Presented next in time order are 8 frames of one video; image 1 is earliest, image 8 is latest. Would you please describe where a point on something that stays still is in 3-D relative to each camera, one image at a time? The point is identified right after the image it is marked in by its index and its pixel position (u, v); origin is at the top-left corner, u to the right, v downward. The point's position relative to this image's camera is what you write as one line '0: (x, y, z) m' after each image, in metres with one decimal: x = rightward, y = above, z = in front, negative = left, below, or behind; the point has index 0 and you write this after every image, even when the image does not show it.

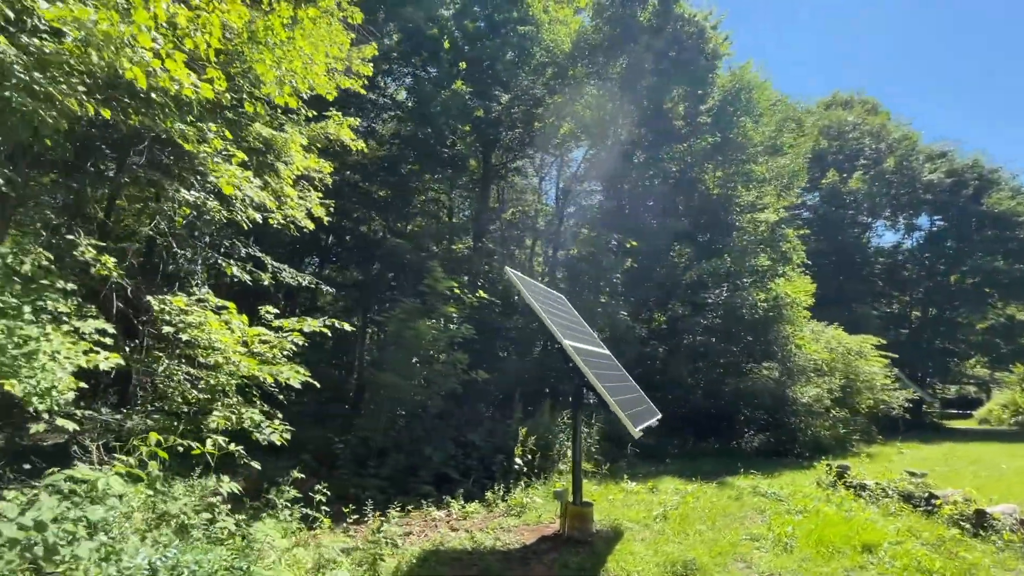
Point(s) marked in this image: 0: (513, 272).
0: (0.0, +0.2, +6.2) m
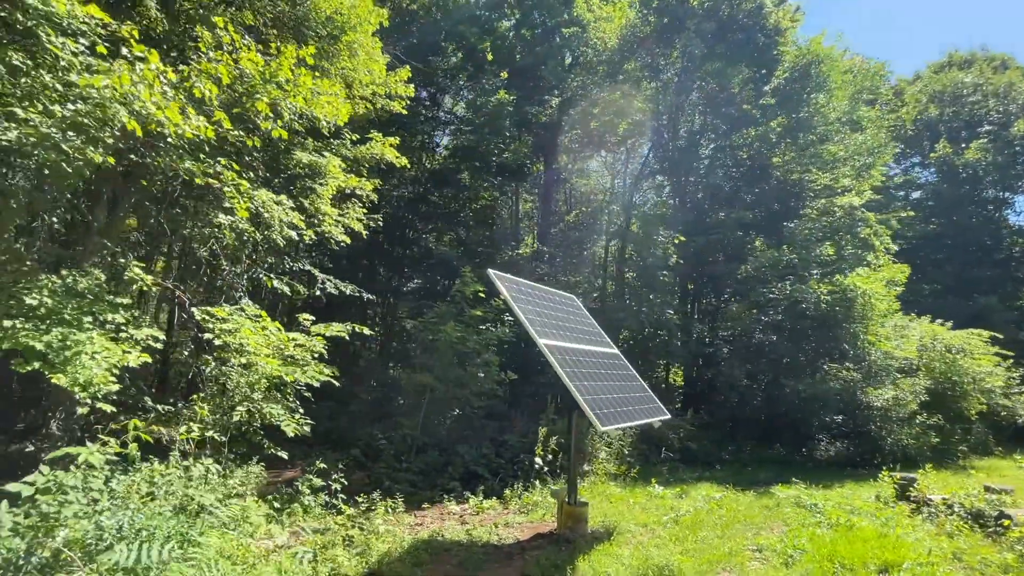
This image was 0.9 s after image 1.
0: (-0.3, +0.2, +6.4) m
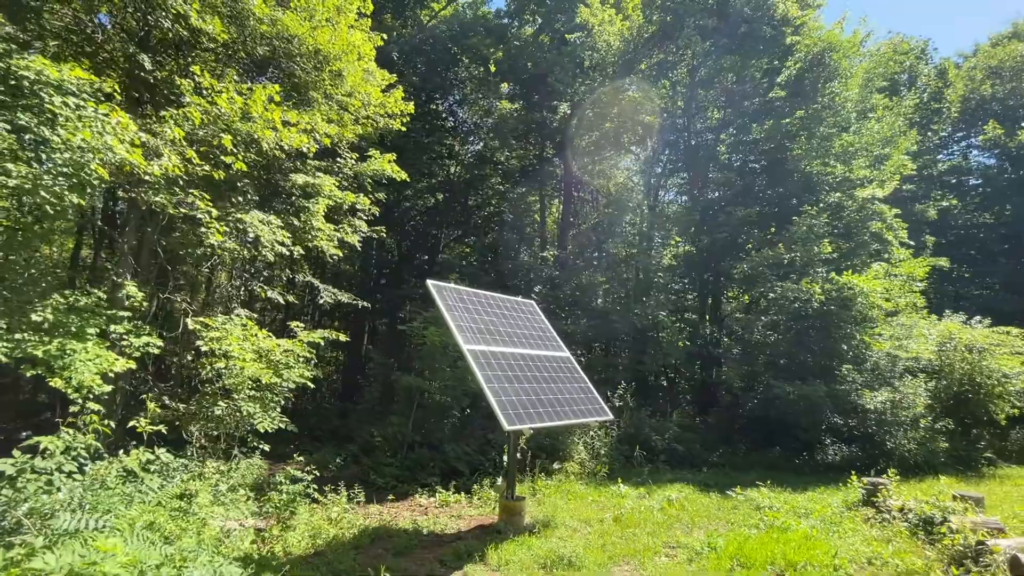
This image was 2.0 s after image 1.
0: (-1.2, +0.1, +6.9) m
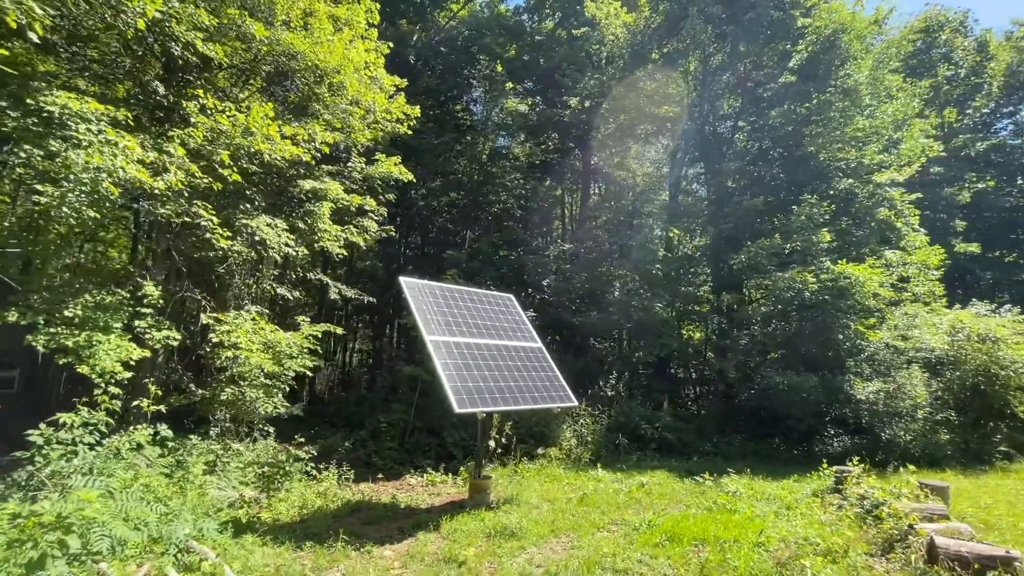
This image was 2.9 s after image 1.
0: (-1.7, +0.1, +7.6) m
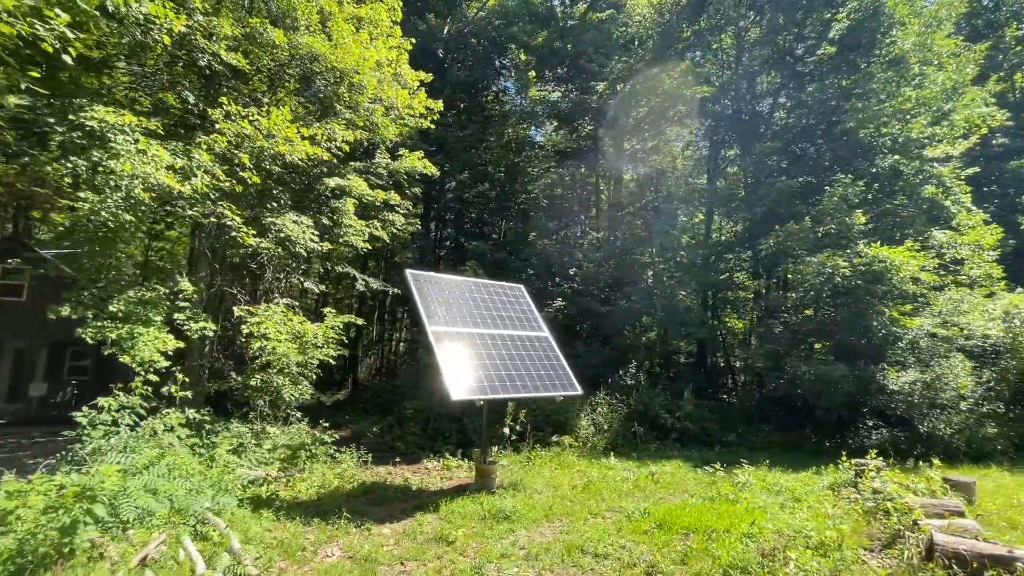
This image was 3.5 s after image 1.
0: (-1.7, +0.2, +7.9) m
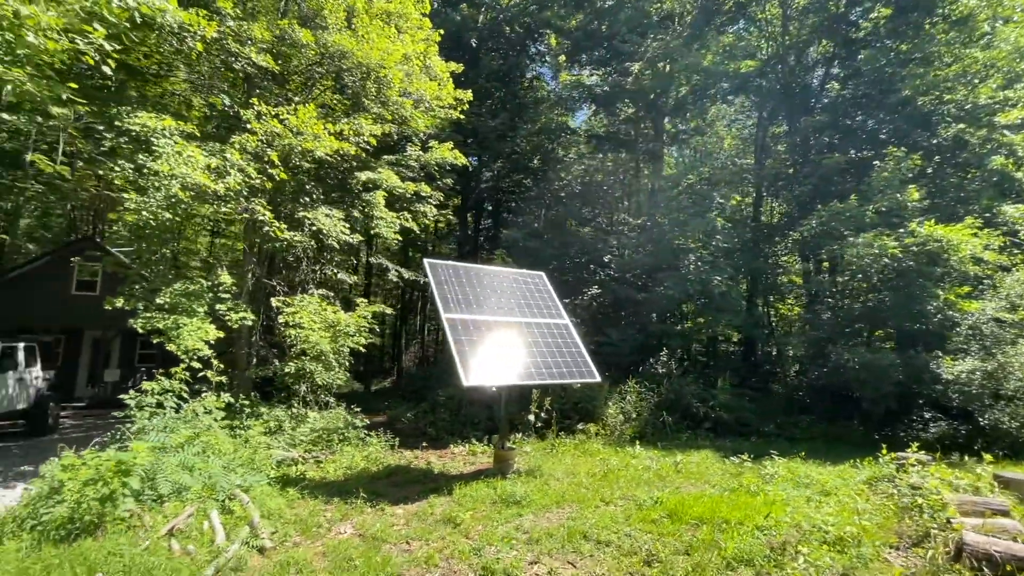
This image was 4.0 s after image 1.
0: (-1.4, +0.4, +8.0) m
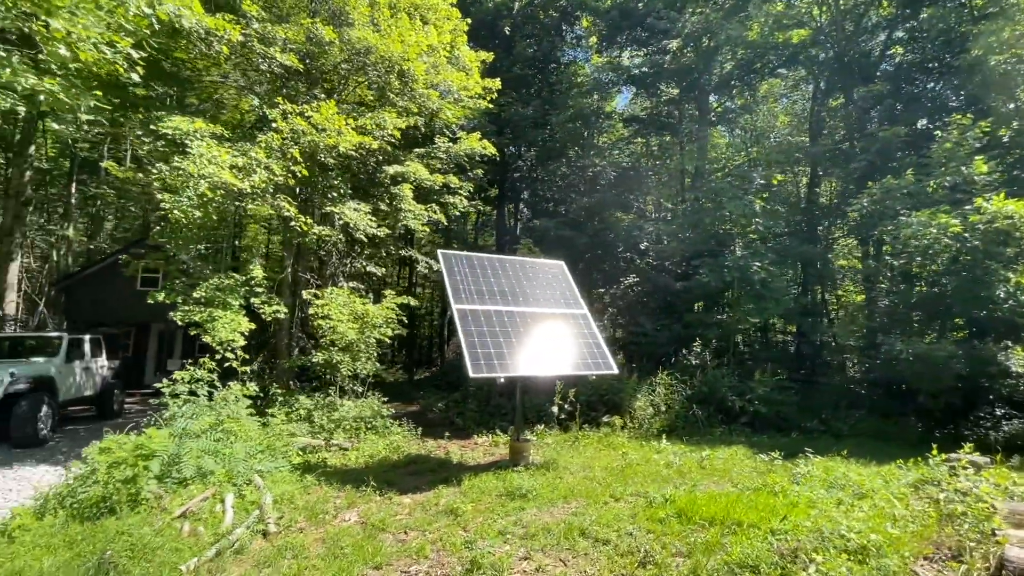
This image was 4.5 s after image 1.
0: (-1.2, +0.6, +8.0) m
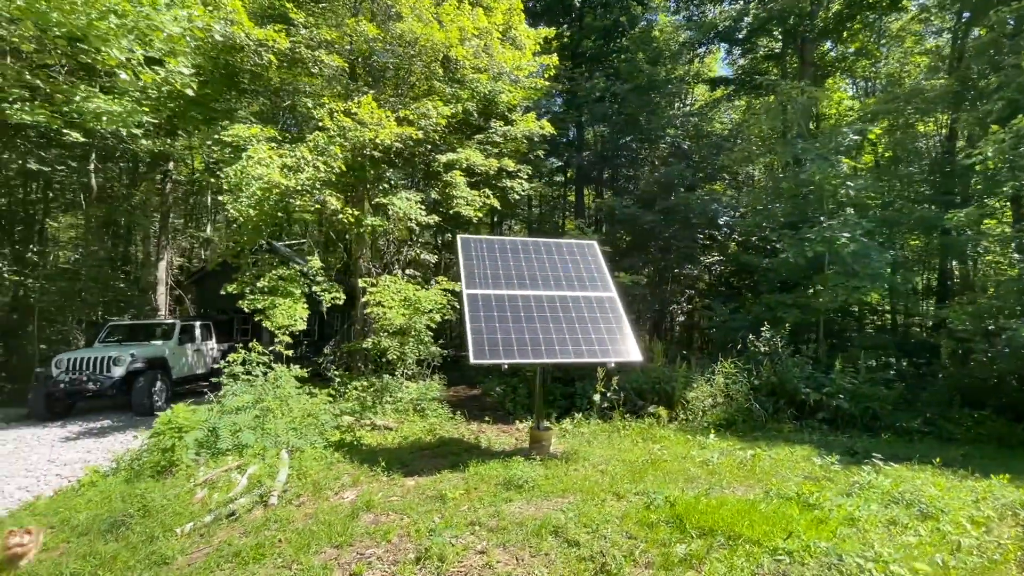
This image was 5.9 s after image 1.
0: (-0.9, +0.8, +7.9) m
